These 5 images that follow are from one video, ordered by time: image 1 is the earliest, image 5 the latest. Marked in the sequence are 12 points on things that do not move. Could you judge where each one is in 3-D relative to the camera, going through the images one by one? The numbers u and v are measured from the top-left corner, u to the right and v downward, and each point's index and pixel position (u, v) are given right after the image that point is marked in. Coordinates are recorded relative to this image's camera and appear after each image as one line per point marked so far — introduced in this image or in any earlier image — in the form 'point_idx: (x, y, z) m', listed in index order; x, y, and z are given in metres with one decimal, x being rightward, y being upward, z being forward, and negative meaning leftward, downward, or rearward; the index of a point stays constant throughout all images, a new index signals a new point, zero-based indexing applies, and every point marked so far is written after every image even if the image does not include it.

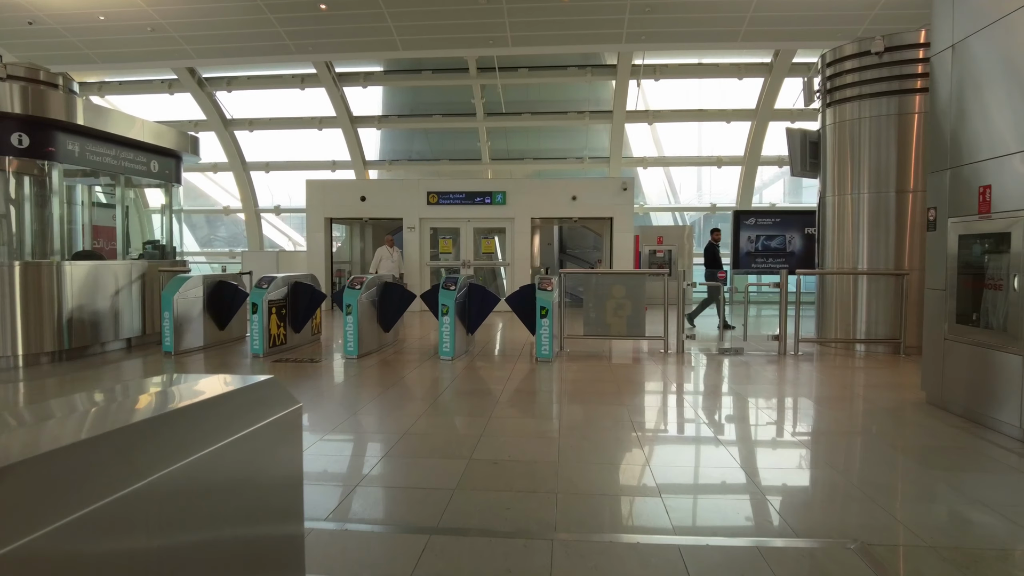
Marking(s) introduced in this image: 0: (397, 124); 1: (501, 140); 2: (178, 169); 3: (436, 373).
0: (-2.4, +3.5, +13.6) m
1: (-0.2, +3.2, +14.0) m
2: (-4.3, +1.5, +8.3) m
3: (-0.7, -0.7, +6.0) m
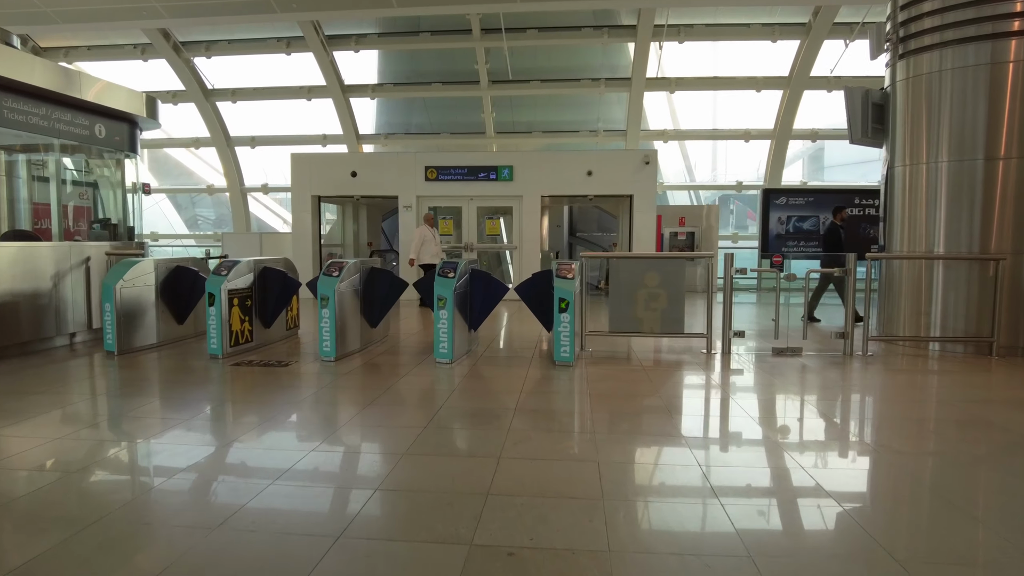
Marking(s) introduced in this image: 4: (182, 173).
0: (-2.3, +3.7, +12.4) m
1: (-0.1, +3.5, +12.8) m
2: (-4.2, +1.7, +7.2) m
3: (-0.6, -0.6, +4.9) m
4: (-7.5, +2.6, +14.7) m
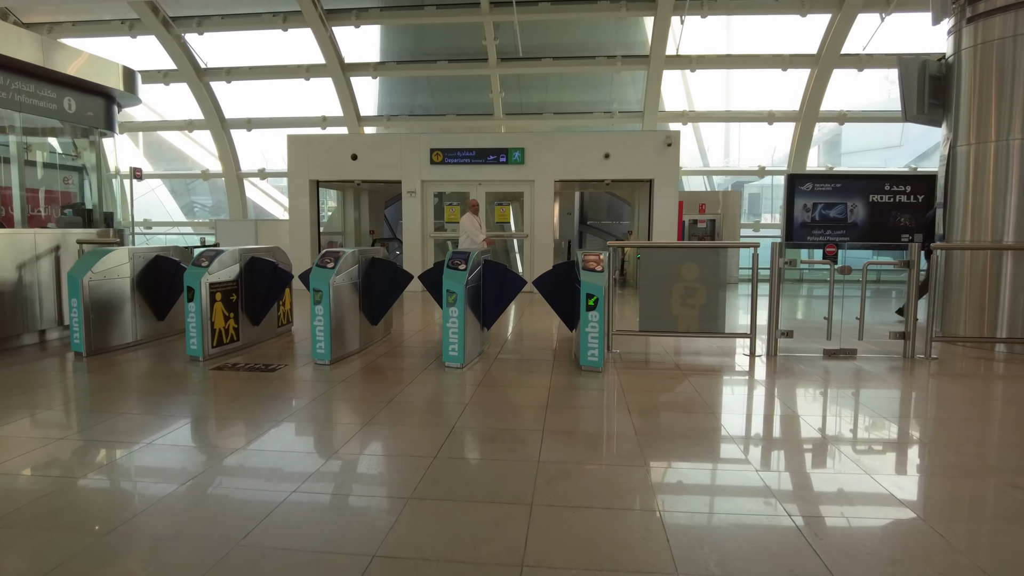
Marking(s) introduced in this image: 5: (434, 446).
0: (-2.1, +3.9, +11.7) m
1: (+0.1, +3.7, +12.1) m
2: (-4.1, +1.8, +6.6) m
3: (-0.5, -0.6, +4.3) m
4: (-7.3, +2.9, +14.1) m
5: (-0.4, -0.8, +2.9) m
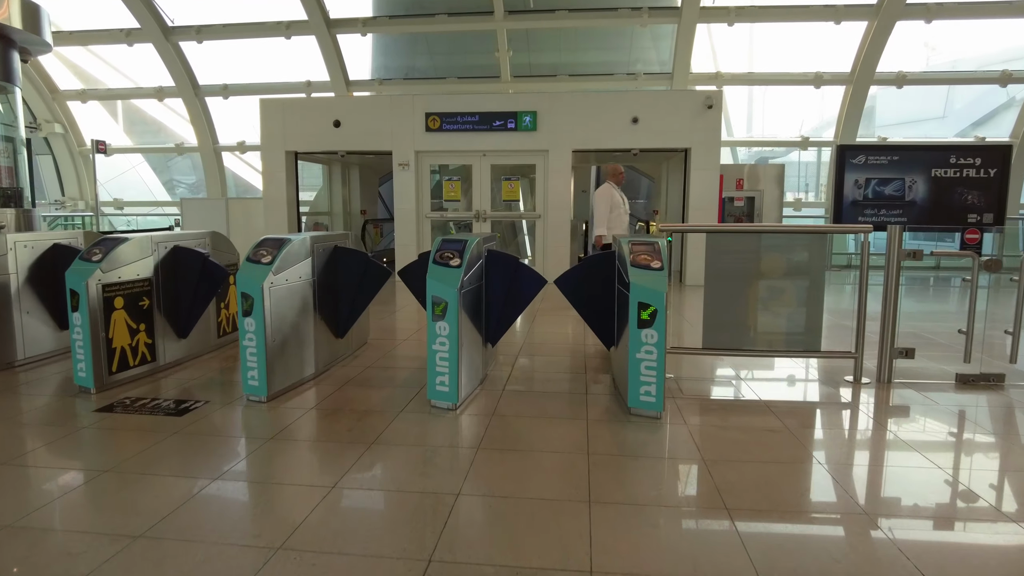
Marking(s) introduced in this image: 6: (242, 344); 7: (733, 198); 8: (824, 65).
0: (-1.9, +4.1, +10.3) m
1: (+0.2, +3.9, +10.6) m
2: (-4.0, +1.8, +5.2) m
3: (-0.4, -0.6, +2.9) m
4: (-7.1, +3.1, +12.7) m
5: (-0.3, -0.9, +1.5) m
6: (-1.4, -0.3, +3.3) m
7: (+3.3, +1.3, +9.6) m
8: (+5.0, +3.6, +10.4) m
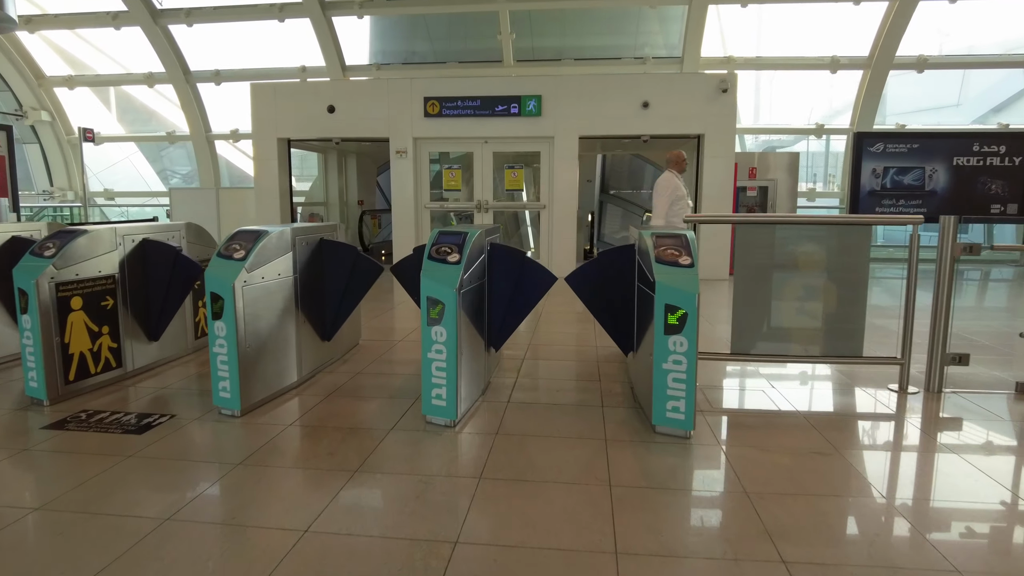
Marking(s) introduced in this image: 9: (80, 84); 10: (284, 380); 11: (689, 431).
0: (-1.9, +4.2, +9.8) m
1: (+0.3, +4.0, +10.2) m
2: (-4.0, +1.9, +4.8) m
3: (-0.4, -0.6, +2.5) m
4: (-7.1, +3.3, +12.3) m
5: (-0.3, -0.9, +1.1) m
6: (-1.3, -0.3, +2.9) m
7: (+3.3, +1.4, +9.2) m
8: (+5.1, +3.7, +10.0) m
9: (-7.8, +3.7, +11.8) m
10: (-1.1, -0.4, +3.3) m
11: (+0.7, -0.6, +2.7) m
